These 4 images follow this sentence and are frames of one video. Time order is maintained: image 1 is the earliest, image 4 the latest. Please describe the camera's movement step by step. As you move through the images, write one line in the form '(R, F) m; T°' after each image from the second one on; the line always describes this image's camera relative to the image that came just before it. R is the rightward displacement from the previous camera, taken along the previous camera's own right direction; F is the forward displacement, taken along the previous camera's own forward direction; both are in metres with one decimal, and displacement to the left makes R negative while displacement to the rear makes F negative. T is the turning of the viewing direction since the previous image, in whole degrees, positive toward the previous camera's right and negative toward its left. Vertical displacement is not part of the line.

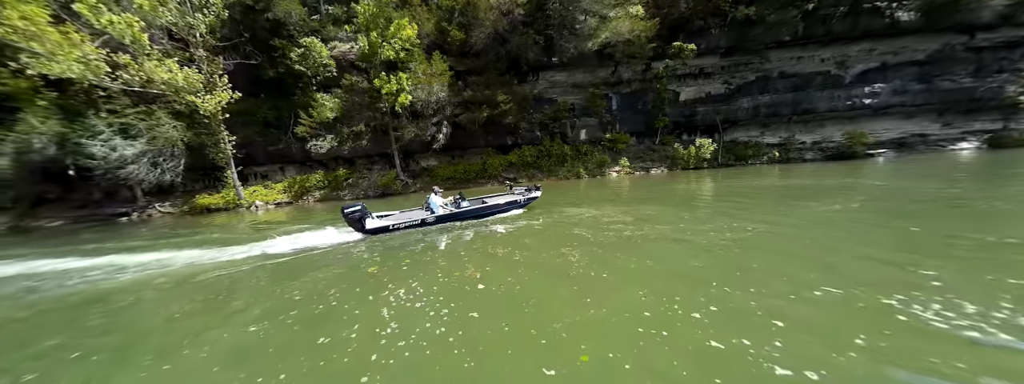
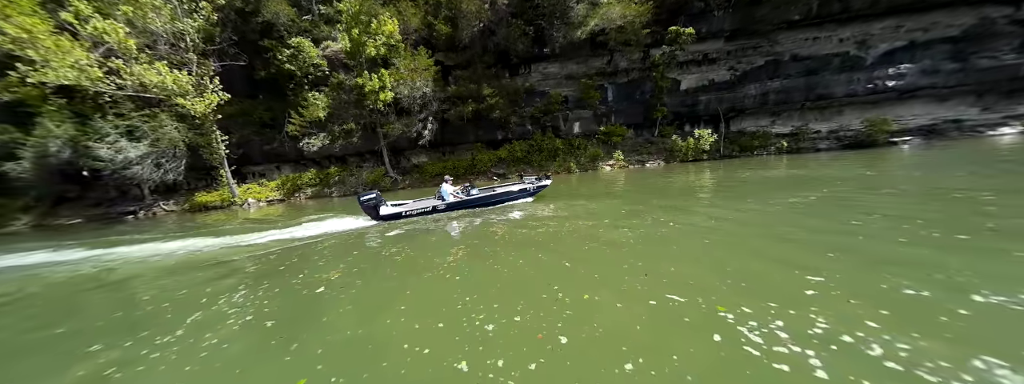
(+2.0, +0.5) m; -4°
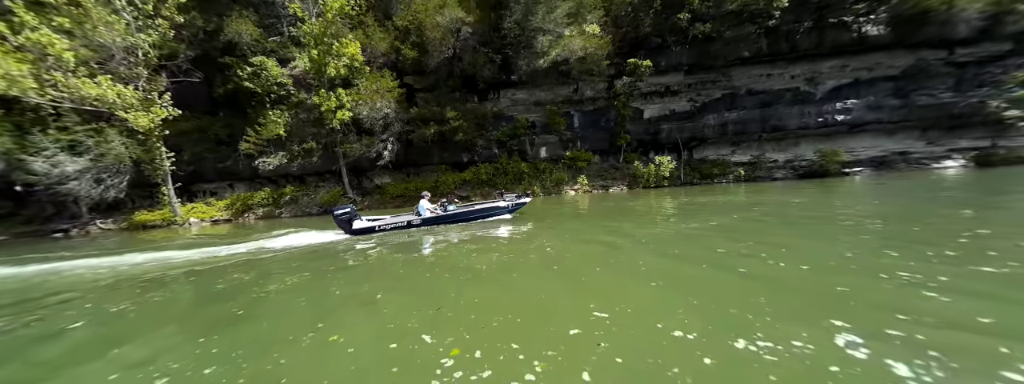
(+1.8, +0.3) m; +2°
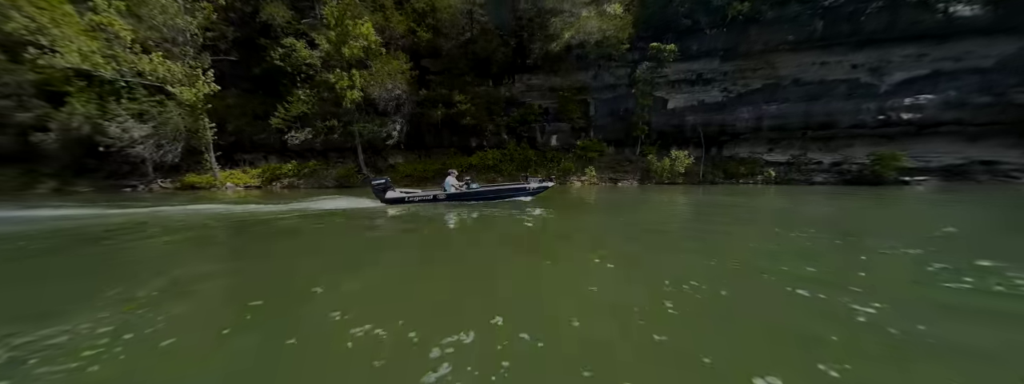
(+2.2, +0.2) m; -7°
